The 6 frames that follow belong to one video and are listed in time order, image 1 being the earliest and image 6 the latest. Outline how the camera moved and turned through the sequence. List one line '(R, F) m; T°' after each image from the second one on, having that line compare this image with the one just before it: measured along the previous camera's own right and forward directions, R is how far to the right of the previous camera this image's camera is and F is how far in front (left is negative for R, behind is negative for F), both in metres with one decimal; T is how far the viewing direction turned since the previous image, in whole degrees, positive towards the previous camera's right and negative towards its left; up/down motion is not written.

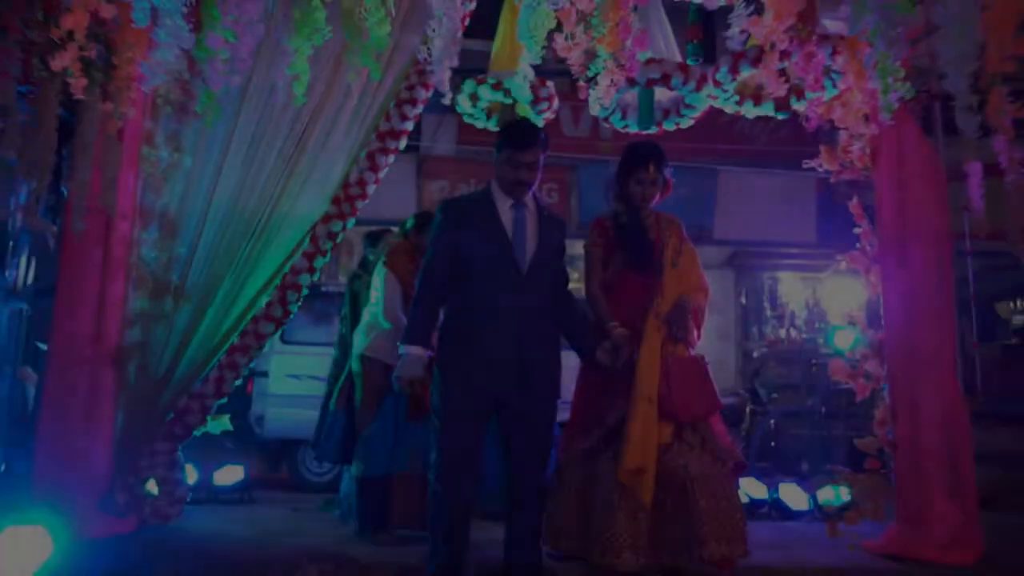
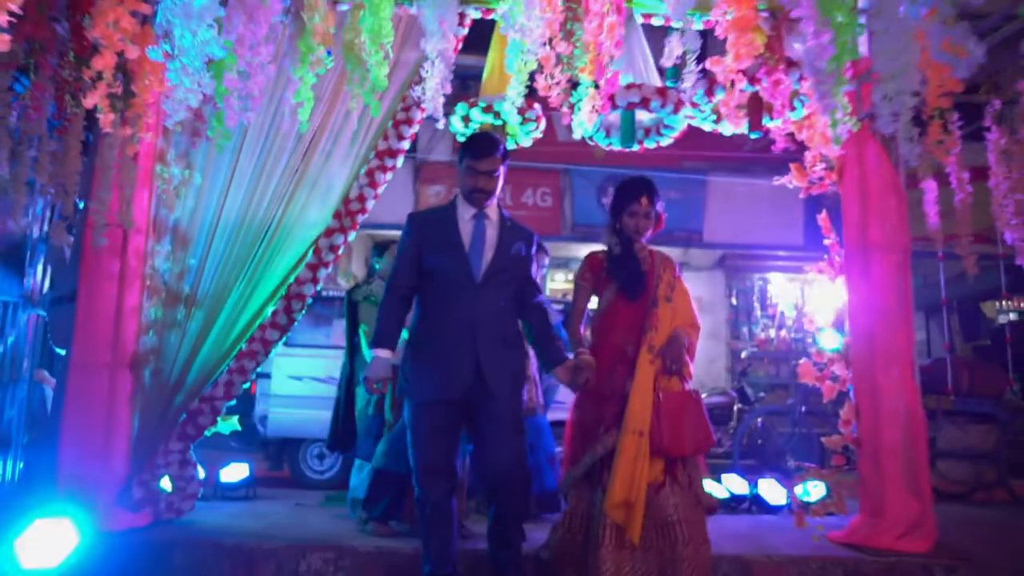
(+0.2, -0.1) m; -3°
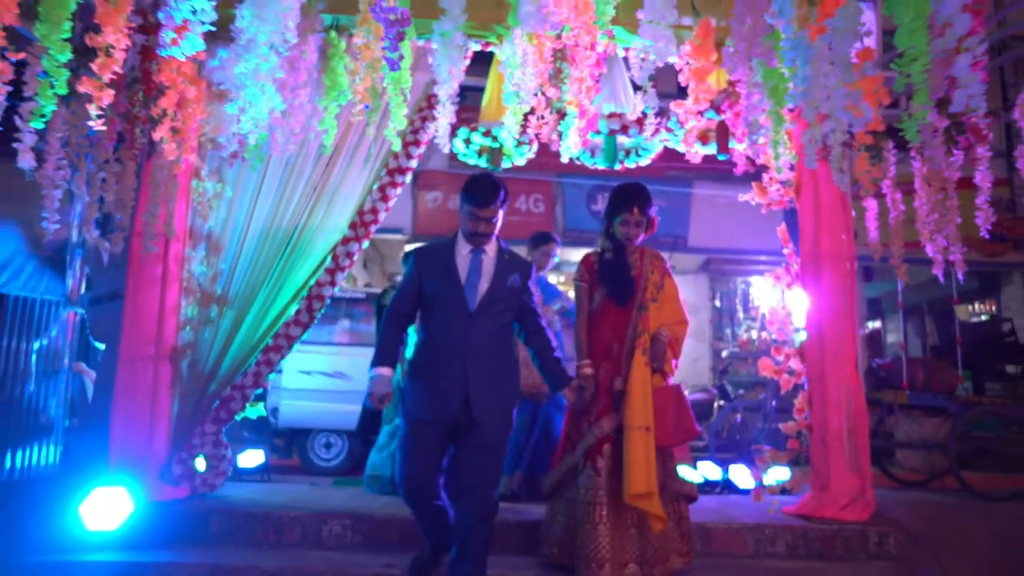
(0.0, -0.5) m; +1°
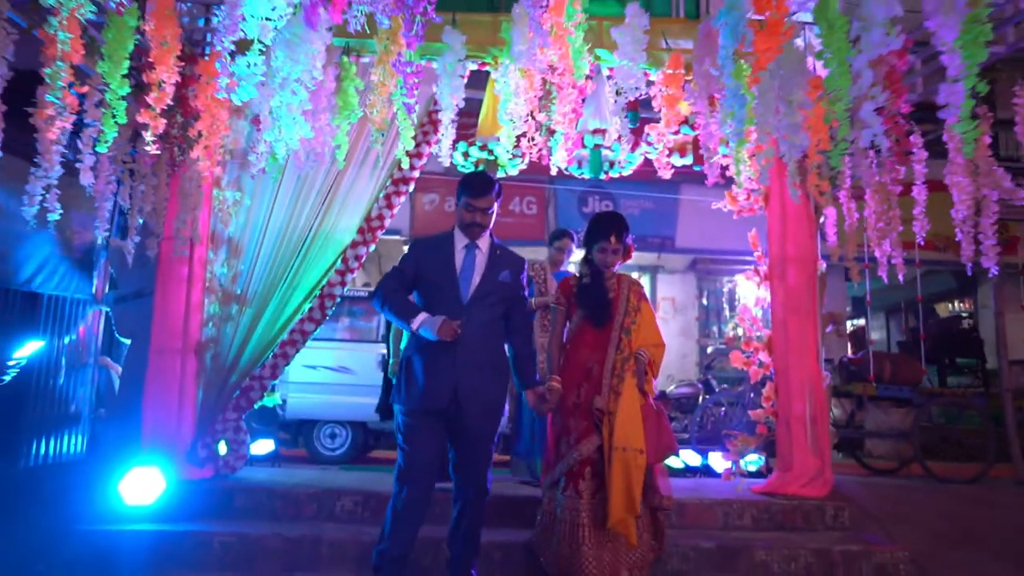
(0.0, -0.4) m; 0°
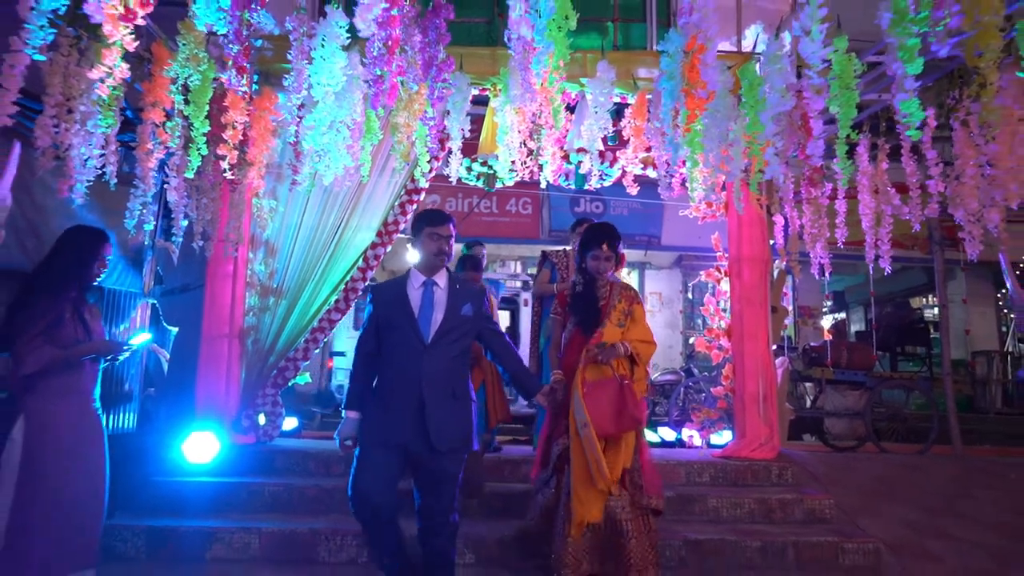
(0.0, -0.8) m; 0°
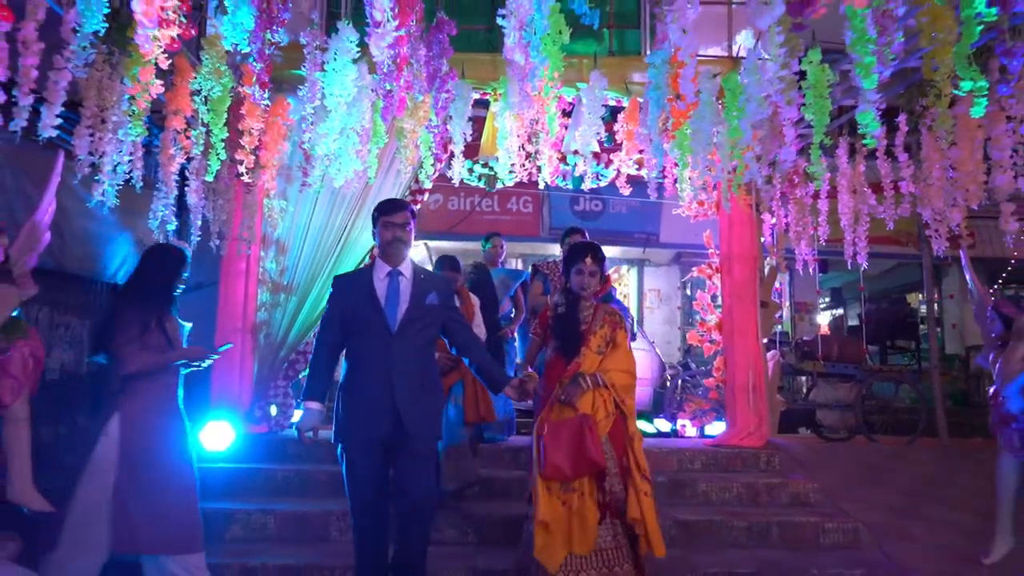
(0.0, -0.3) m; 0°
